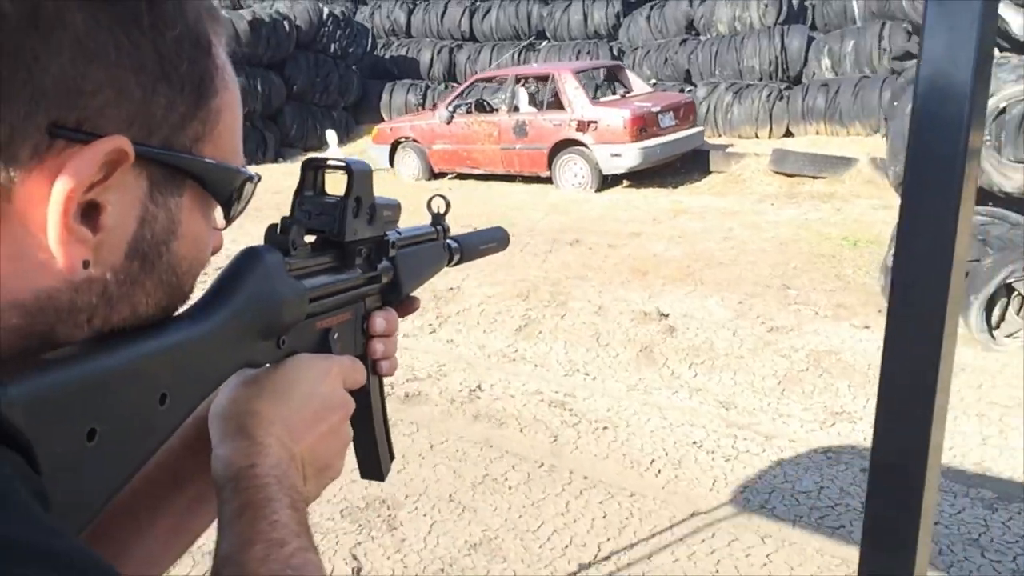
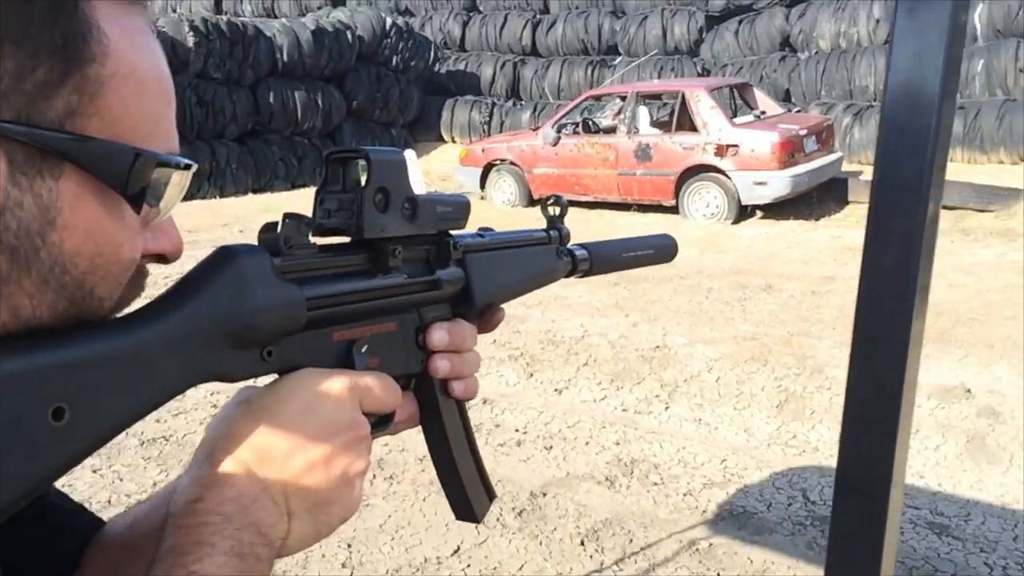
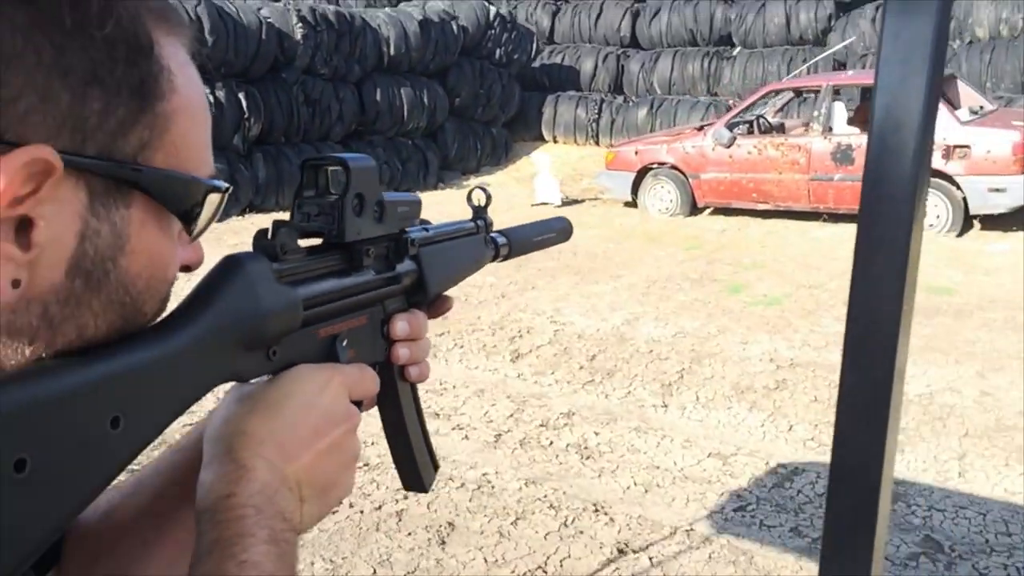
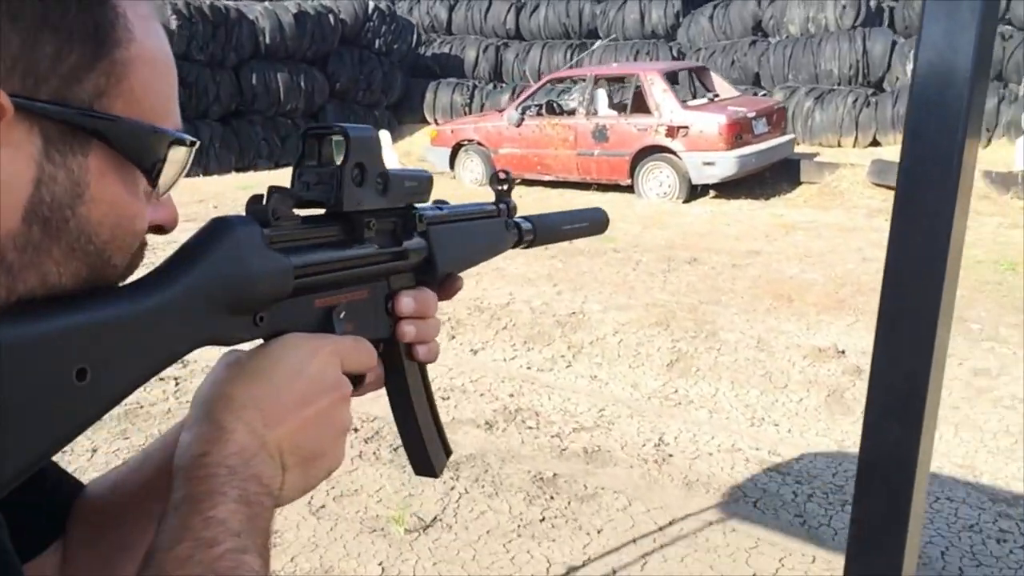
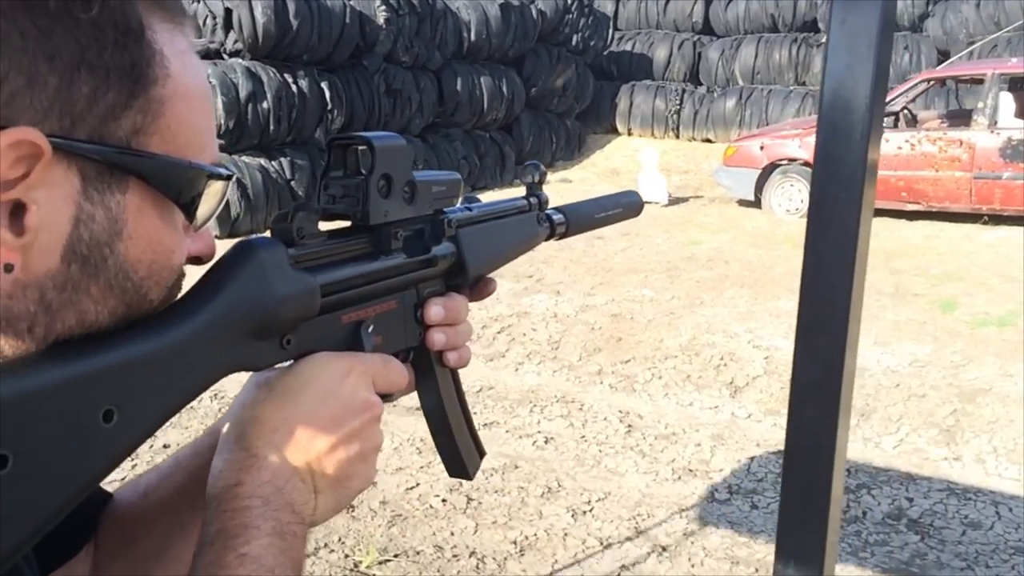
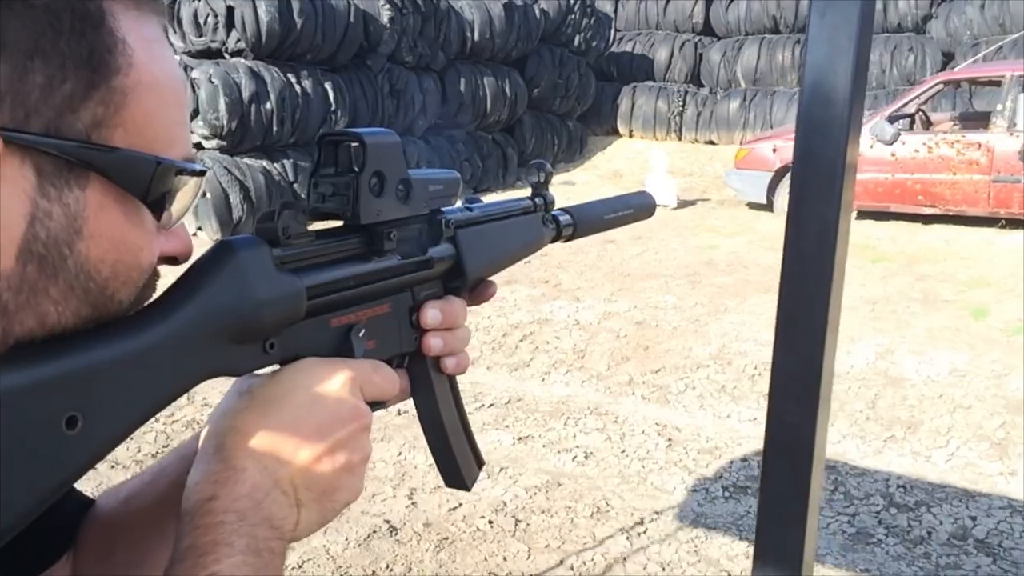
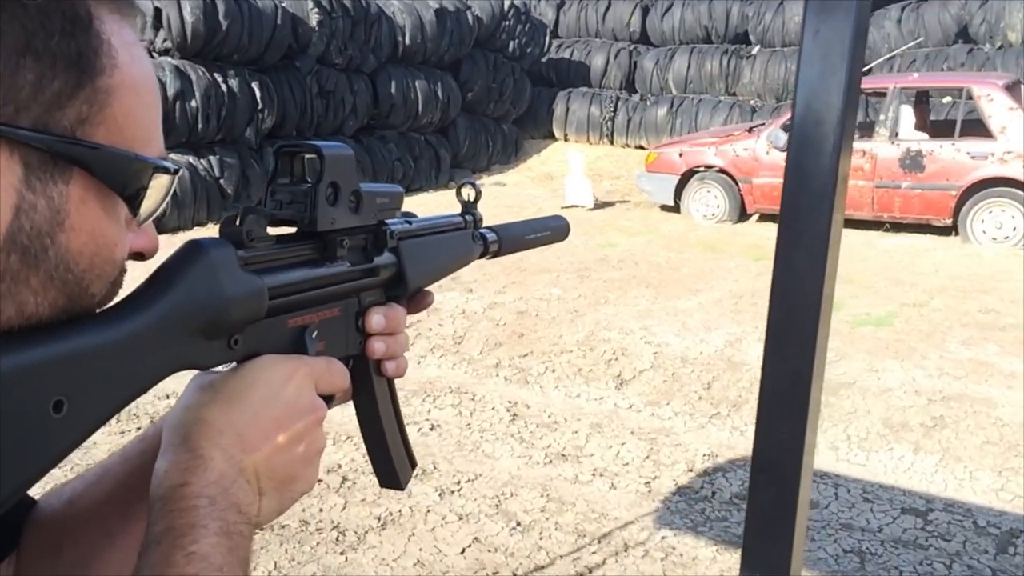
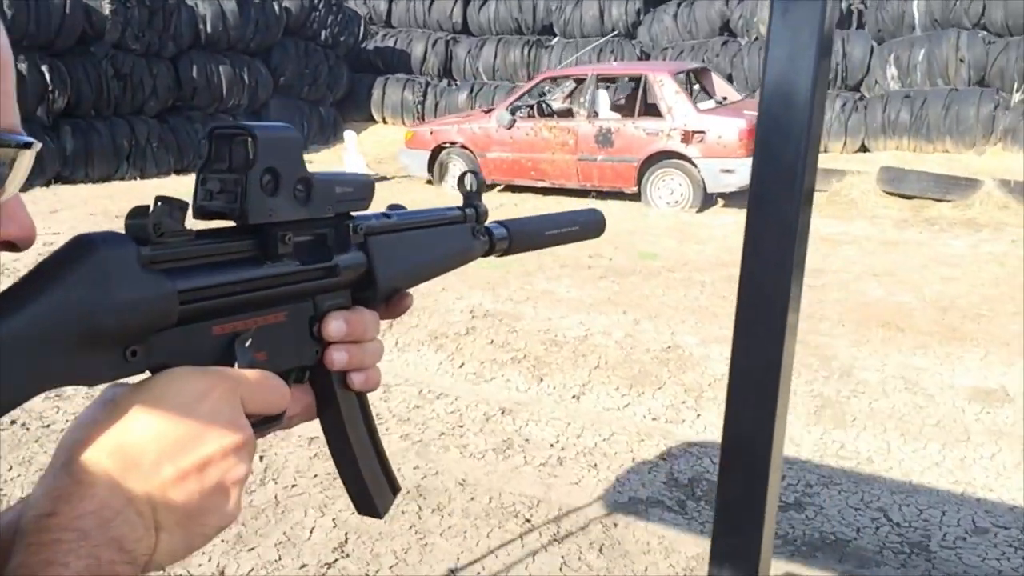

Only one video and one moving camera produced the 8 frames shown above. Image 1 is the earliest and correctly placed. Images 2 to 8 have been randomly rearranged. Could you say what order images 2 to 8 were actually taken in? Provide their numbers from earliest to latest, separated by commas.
4, 2, 8, 3, 7, 5, 6
